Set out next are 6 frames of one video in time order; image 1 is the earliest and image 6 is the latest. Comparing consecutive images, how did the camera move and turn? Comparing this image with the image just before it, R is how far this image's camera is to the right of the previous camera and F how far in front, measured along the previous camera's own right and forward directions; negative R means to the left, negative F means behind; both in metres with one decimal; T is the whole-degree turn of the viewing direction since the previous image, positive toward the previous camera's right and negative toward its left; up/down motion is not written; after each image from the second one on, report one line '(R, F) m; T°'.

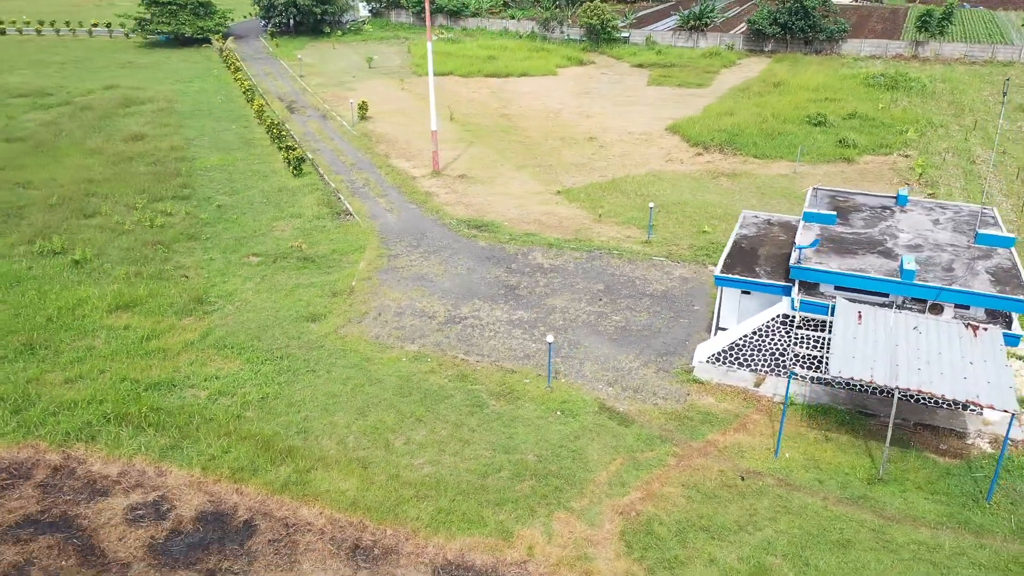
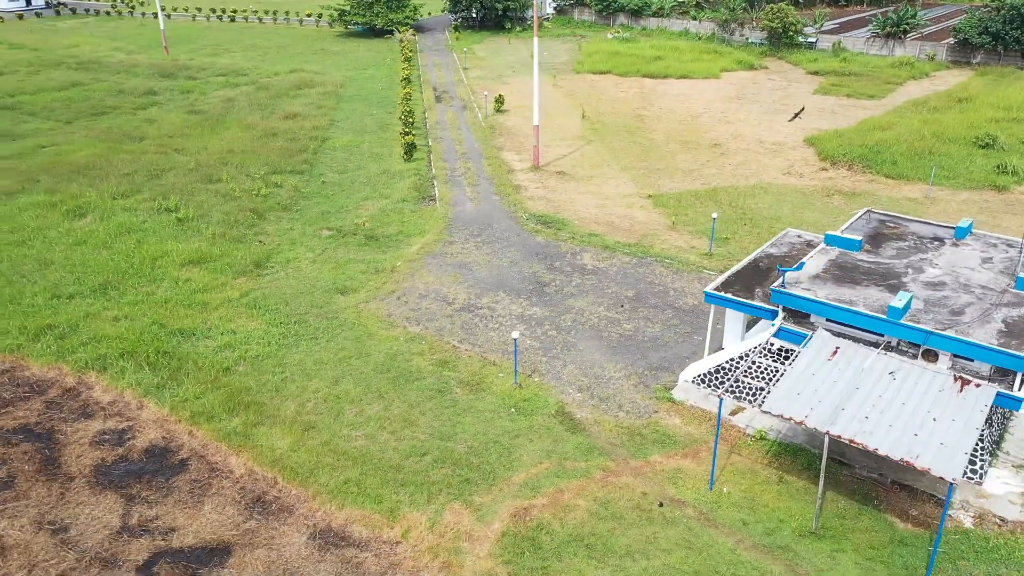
(+3.8, +0.5) m; -15°
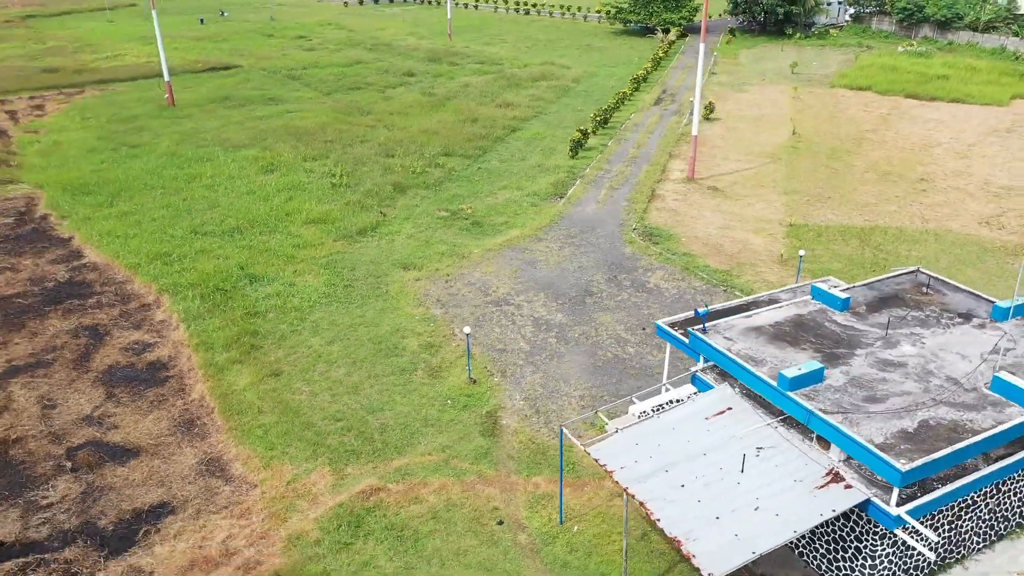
(+5.6, +1.0) m; -22°
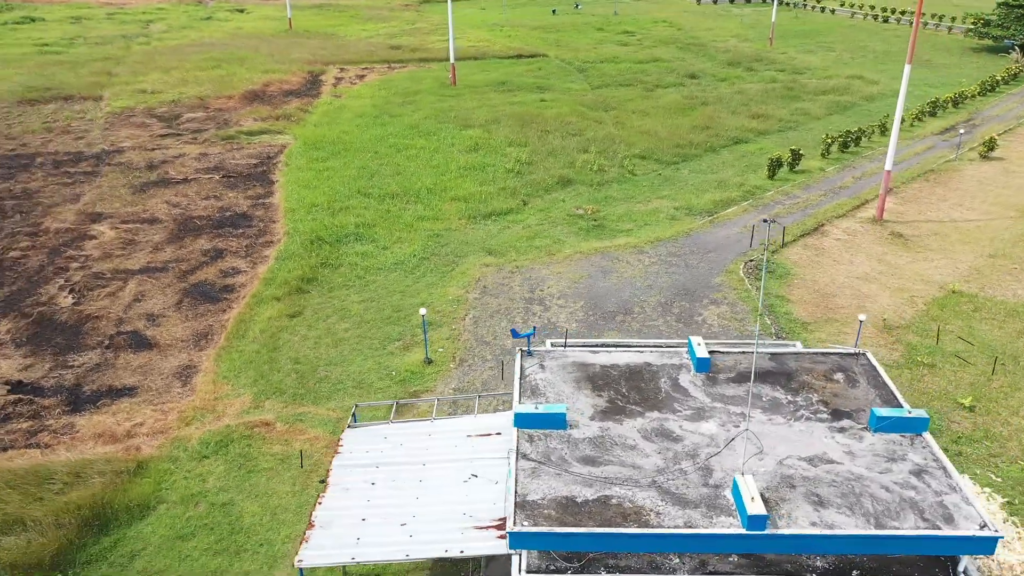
(+6.7, +1.4) m; -26°
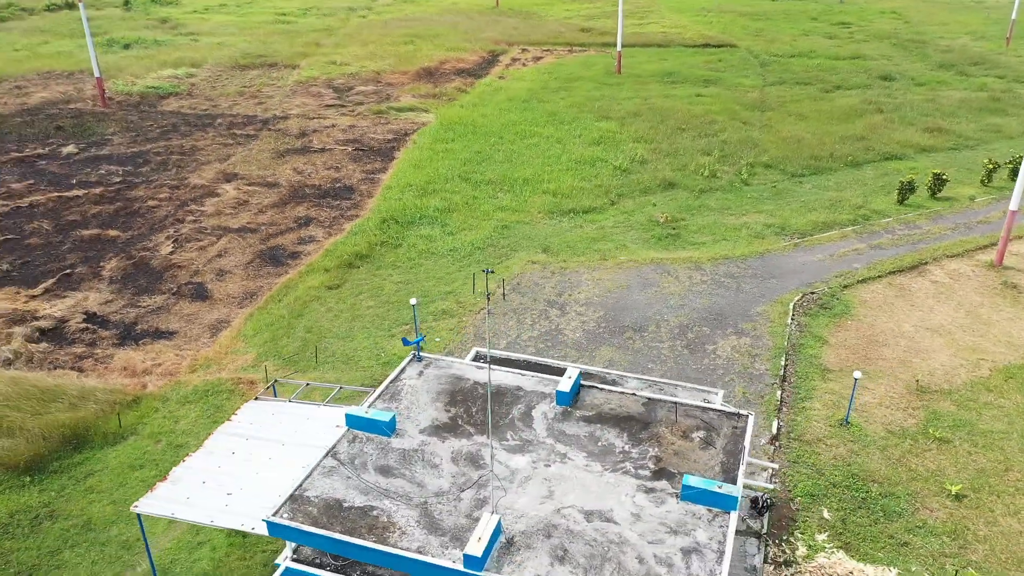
(+4.2, +0.3) m; -16°
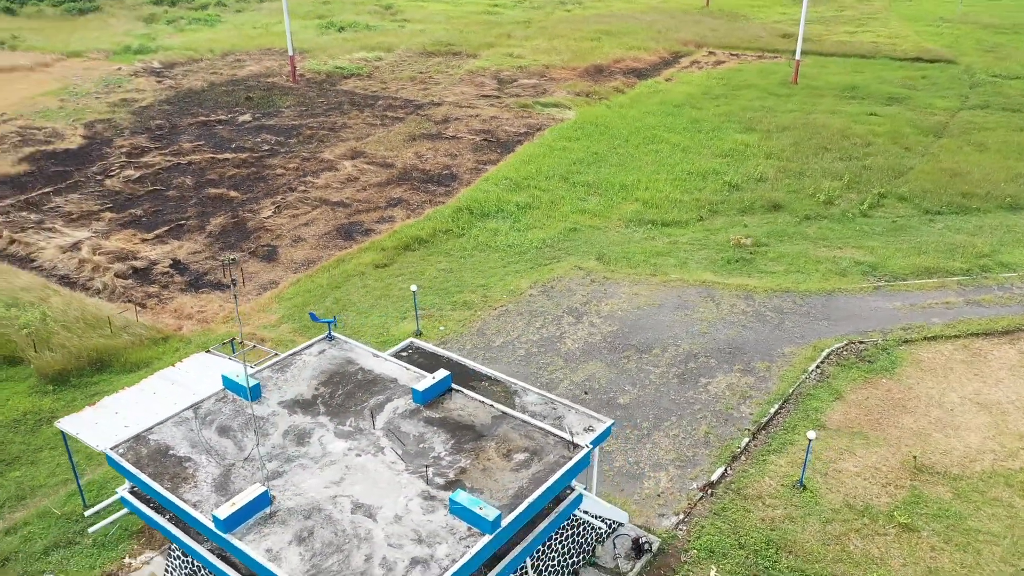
(+4.3, +0.5) m; -16°
